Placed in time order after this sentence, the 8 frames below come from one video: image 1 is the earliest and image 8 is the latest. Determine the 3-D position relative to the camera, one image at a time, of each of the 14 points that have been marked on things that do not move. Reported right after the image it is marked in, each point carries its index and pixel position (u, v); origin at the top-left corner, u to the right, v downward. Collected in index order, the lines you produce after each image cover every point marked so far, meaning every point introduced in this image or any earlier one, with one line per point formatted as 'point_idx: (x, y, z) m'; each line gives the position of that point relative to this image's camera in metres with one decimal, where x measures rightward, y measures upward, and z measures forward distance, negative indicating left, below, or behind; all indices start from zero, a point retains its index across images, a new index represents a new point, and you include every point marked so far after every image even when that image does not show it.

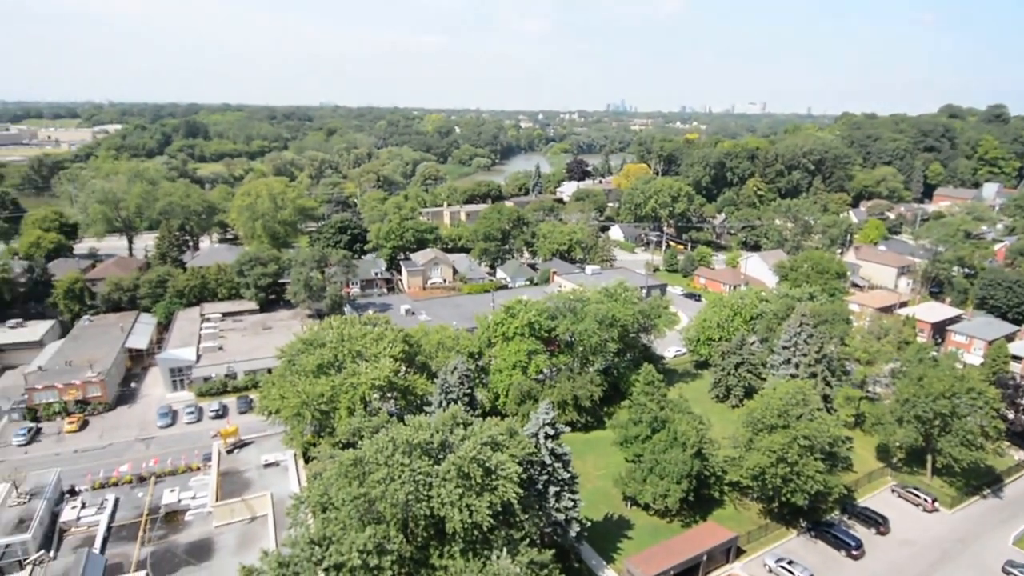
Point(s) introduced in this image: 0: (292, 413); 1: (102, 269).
0: (-5.2, -2.9, +12.4) m
1: (-14.2, +0.7, +19.0) m
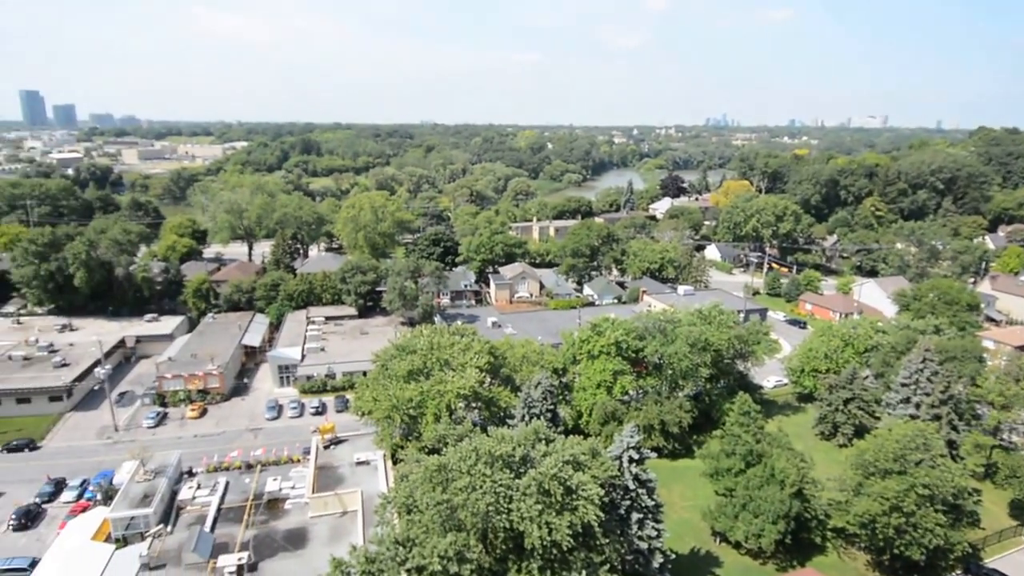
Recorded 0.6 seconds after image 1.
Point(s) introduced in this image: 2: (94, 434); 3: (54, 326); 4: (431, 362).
0: (-3.2, -3.1, +12.9) m
1: (-10.9, +0.6, +21.0) m
2: (-10.8, -3.8, +13.6) m
3: (-14.5, -1.2, +17.1) m
4: (-2.2, -1.9, +13.8) m
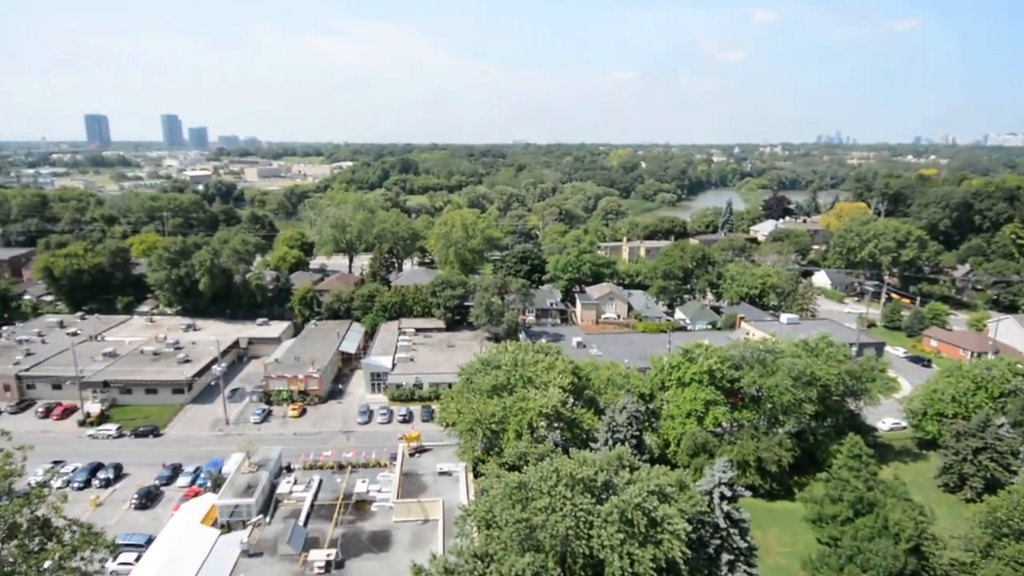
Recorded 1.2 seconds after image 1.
0: (-1.2, -3.5, +13.2) m
1: (-7.4, +0.2, +22.3) m
2: (-8.6, -3.9, +15.0) m
3: (-11.7, -1.4, +19.0) m
4: (+0.1, -2.4, +13.9) m
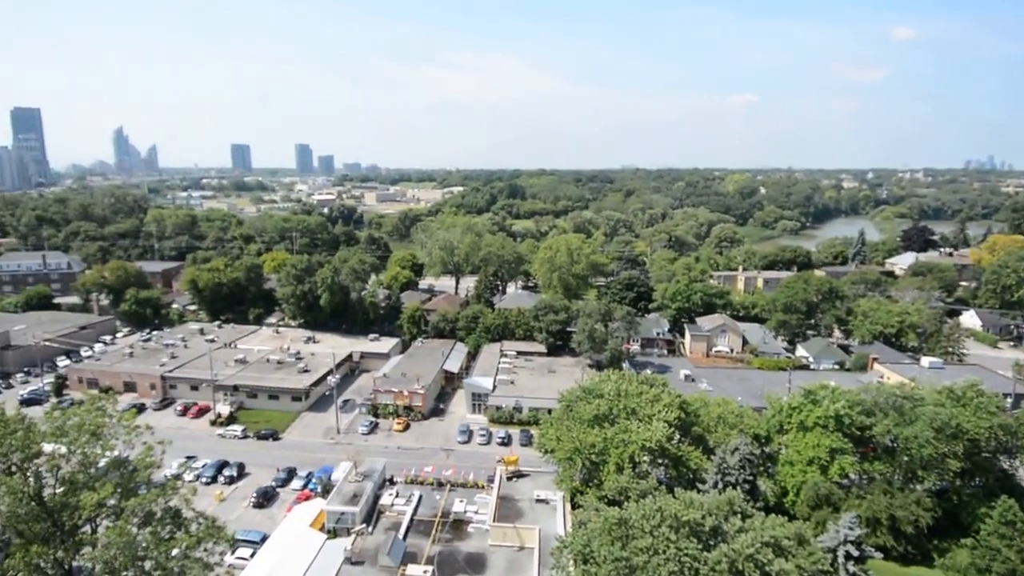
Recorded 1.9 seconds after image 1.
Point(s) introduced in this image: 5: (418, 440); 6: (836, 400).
0: (+1.3, -4.1, +12.9) m
1: (-3.3, -0.6, +23.1) m
2: (-5.7, -4.4, +15.9) m
3: (-8.0, -1.9, +20.5) m
4: (+2.7, -3.1, +13.5) m
5: (-2.8, -4.6, +15.8) m
6: (+7.8, -2.7, +12.9) m
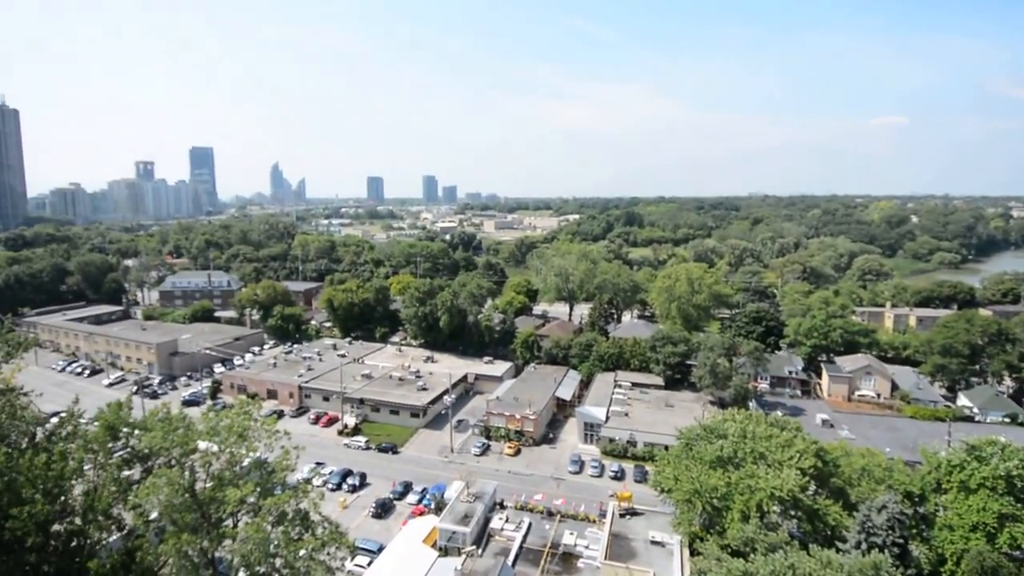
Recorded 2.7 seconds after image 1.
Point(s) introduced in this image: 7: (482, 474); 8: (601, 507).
0: (+4.0, -4.9, +12.2) m
1: (+1.5, -1.8, +23.2) m
2: (-2.4, -5.1, +16.4) m
3: (-3.7, -2.8, +21.5) m
4: (+5.5, -3.9, +12.6) m
5: (+0.5, -5.3, +15.8) m
6: (+10.5, -3.6, +11.0) m
7: (-0.9, -5.4, +15.3) m
8: (+2.4, -5.8, +14.1) m
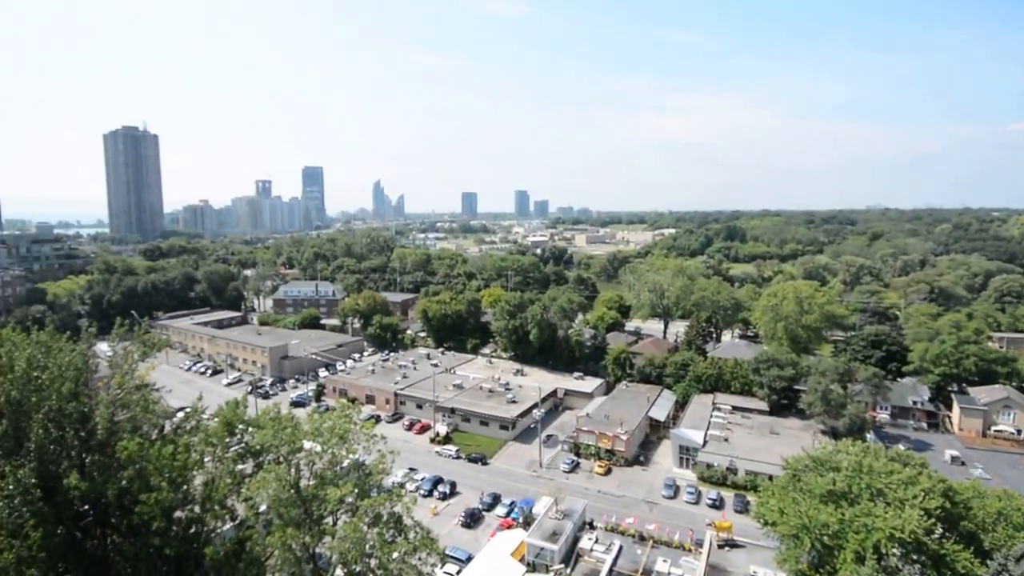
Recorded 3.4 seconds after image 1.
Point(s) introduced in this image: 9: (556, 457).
0: (+6.1, -5.3, +11.3) m
1: (+5.3, -2.4, +22.7) m
2: (+0.4, -5.5, +16.4) m
3: (-0.1, -3.3, +21.6) m
4: (+7.6, -4.3, +11.5) m
5: (+3.1, -5.8, +15.4) m
6: (+12.3, -4.1, +9.2) m
7: (+1.7, -5.8, +15.1) m
8: (+4.7, -6.3, +13.4) m
9: (+1.4, -5.4, +16.8) m
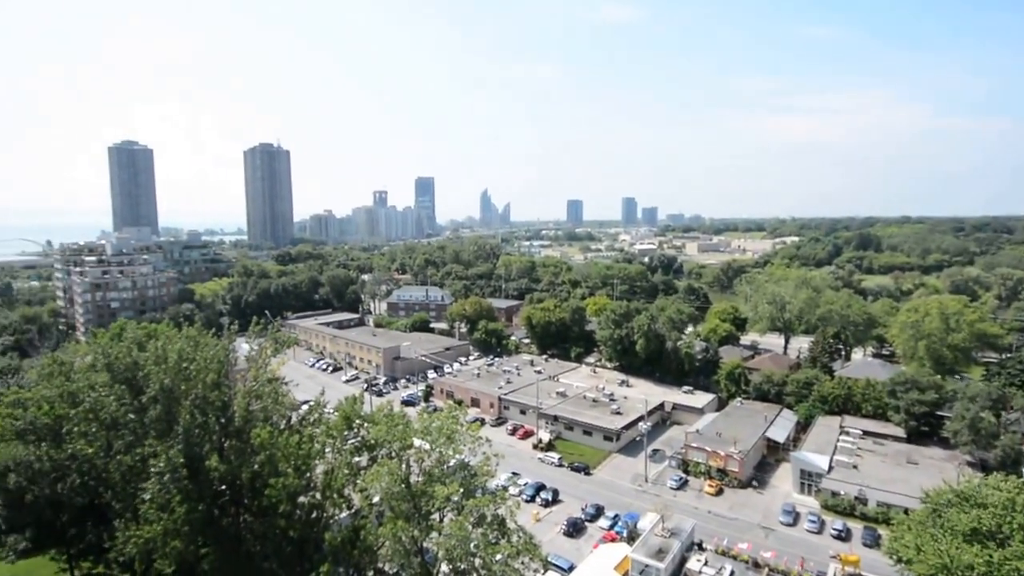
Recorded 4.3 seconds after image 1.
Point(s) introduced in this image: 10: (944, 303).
0: (+8.4, -5.6, +10.1) m
1: (+9.5, -2.9, +21.5) m
2: (+3.5, -5.8, +16.1) m
3: (+3.9, -3.7, +21.3) m
4: (+9.9, -4.7, +10.0) m
5: (+6.1, -6.1, +14.6) m
6: (+14.2, -4.5, +7.1) m
7: (+4.6, -6.1, +14.5) m
8: (+7.3, -6.6, +12.4) m
9: (+4.6, -5.7, +16.3) m
10: (+15.4, -0.4, +19.7) m
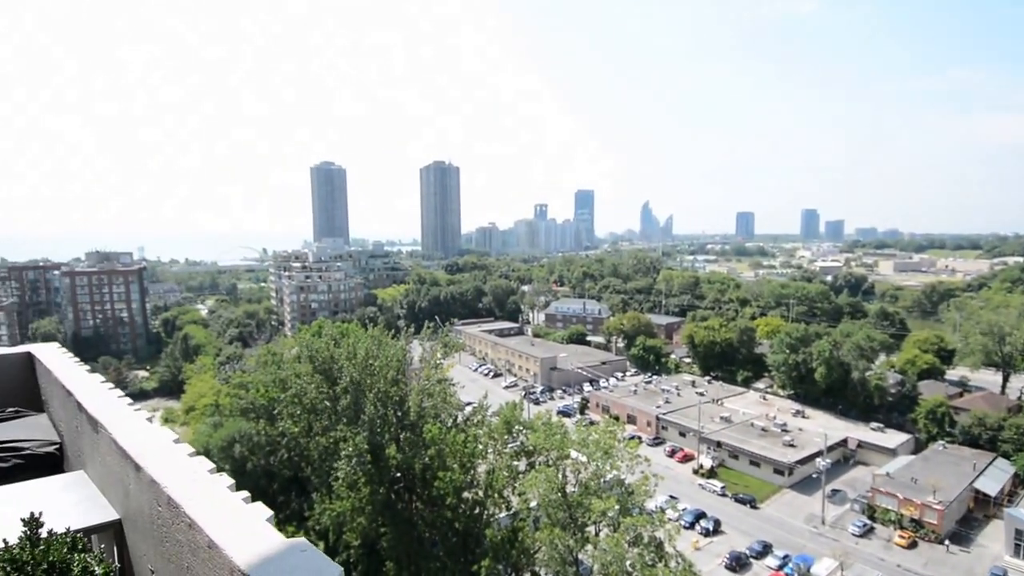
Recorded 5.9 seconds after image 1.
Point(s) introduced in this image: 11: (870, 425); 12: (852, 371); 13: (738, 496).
0: (+11.3, -6.5, +7.8) m
1: (+15.3, -3.6, +18.5) m
2: (+8.2, -6.5, +14.8) m
3: (+9.9, -4.3, +19.8) m
4: (+12.9, -5.6, +7.3) m
5: (+10.2, -6.9, +12.8) m
6: (+16.2, -5.5, +3.4) m
7: (+8.8, -6.8, +13.1) m
8: (+10.9, -7.4, +10.3) m
9: (+9.2, -6.4, +14.7) m
10: (+20.6, -1.4, +15.2) m
11: (+11.9, -4.5, +18.3) m
12: (+11.8, -2.8, +19.1) m
13: (+6.8, -6.2, +15.8) m
